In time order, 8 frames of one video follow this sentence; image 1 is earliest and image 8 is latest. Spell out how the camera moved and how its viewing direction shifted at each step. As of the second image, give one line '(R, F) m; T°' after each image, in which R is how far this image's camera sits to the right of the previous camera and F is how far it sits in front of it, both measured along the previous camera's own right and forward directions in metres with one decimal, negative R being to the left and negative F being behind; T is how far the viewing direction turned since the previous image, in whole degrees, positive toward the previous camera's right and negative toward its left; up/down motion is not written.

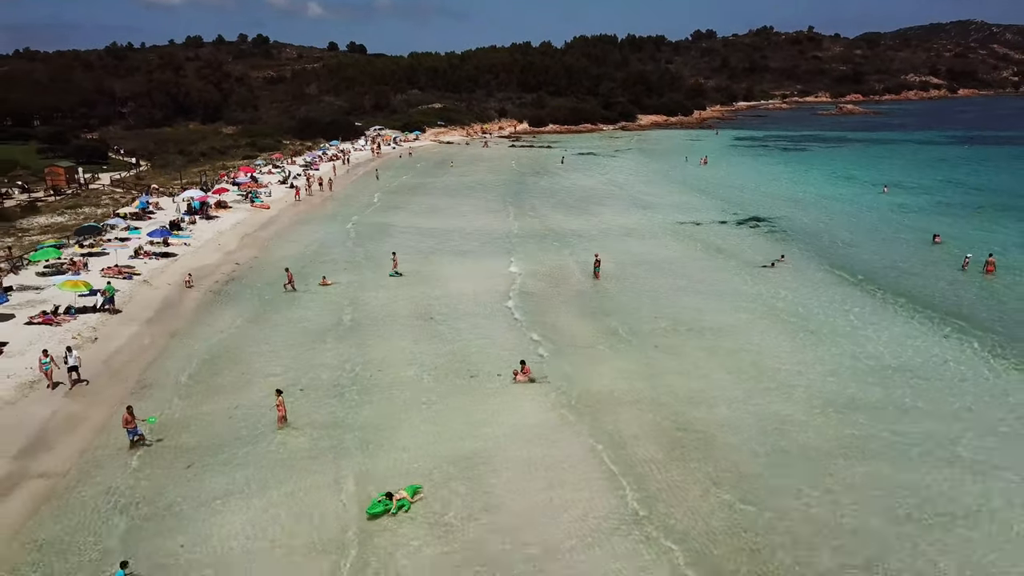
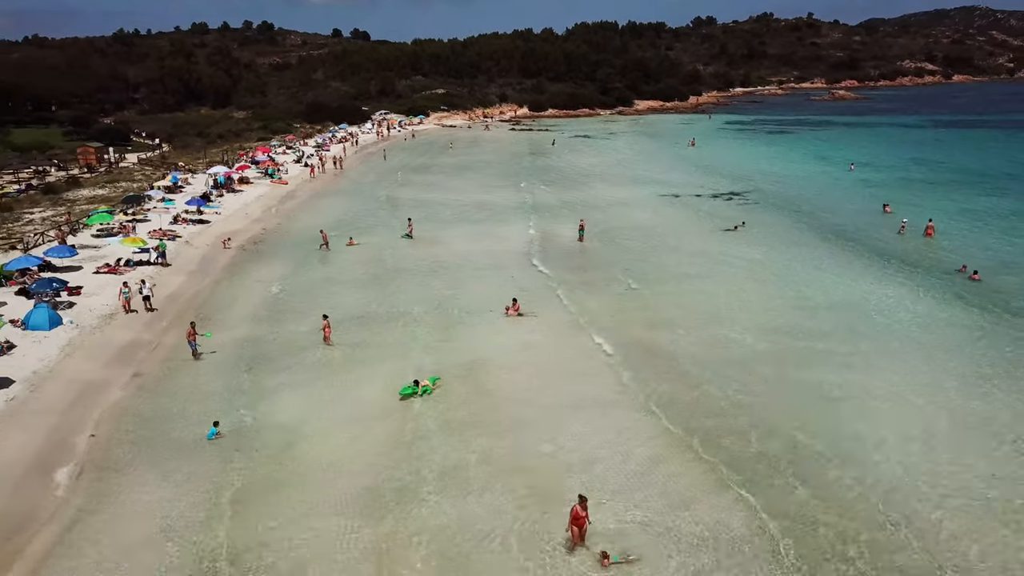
(+0.2, -3.7) m; 0°
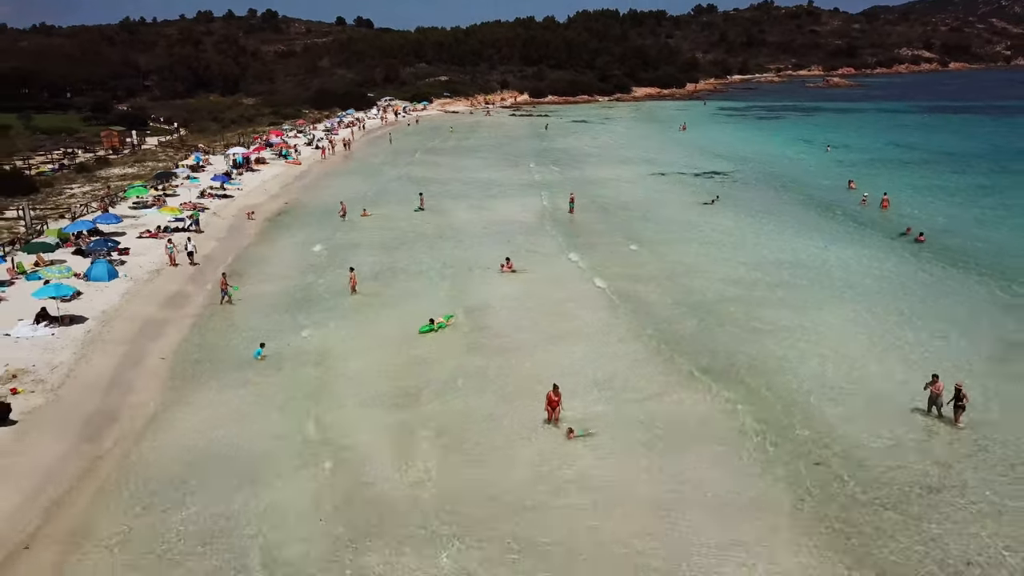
(+0.2, -3.1) m; 0°
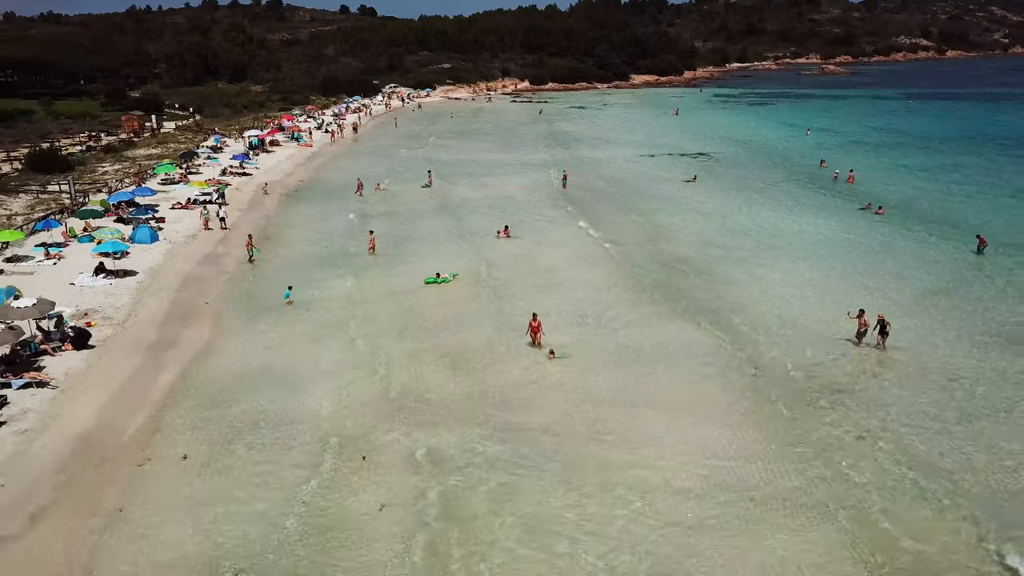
(+0.2, -3.0) m; 0°
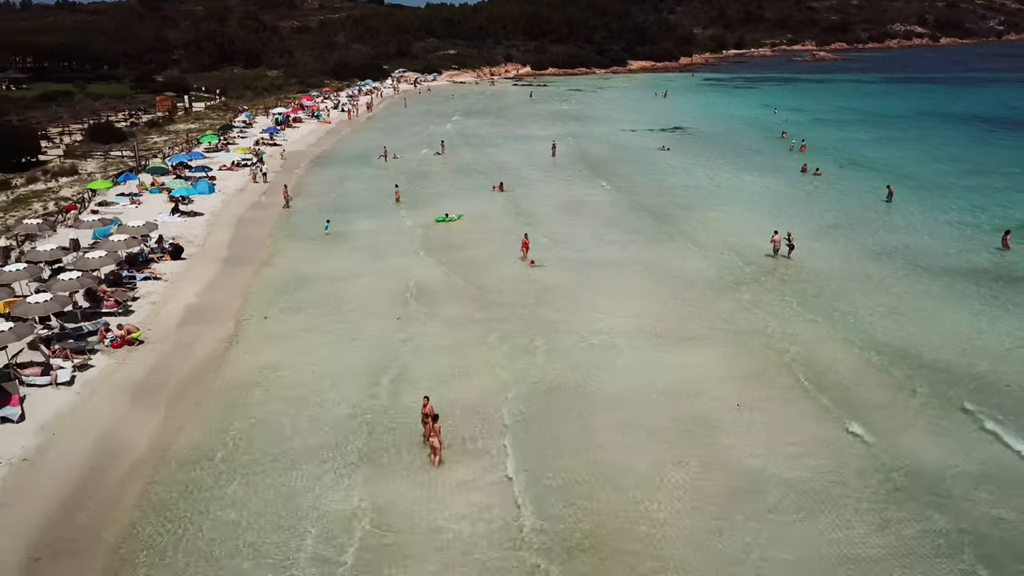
(+0.4, -5.5) m; 0°
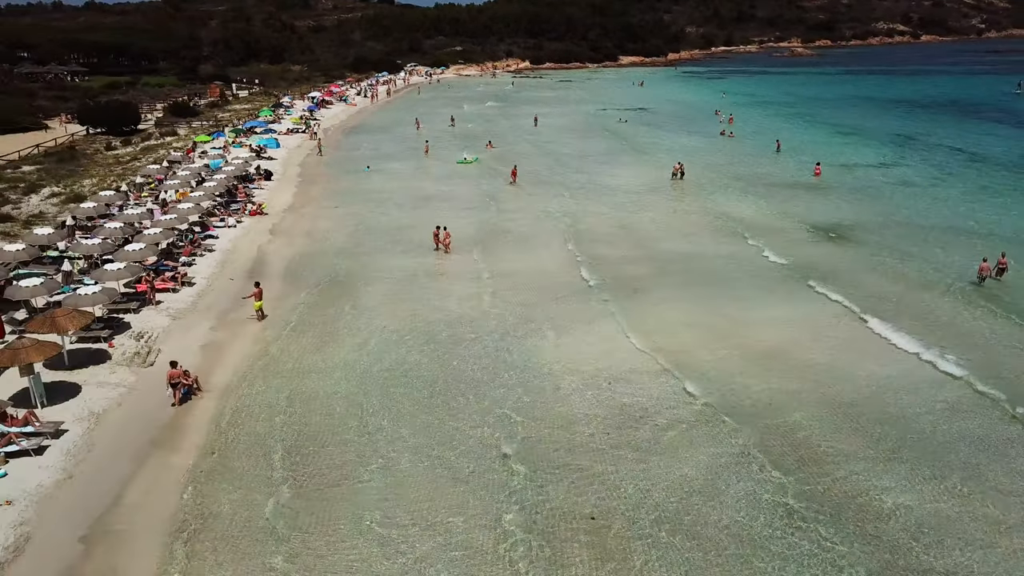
(+1.1, -11.1) m; -1°
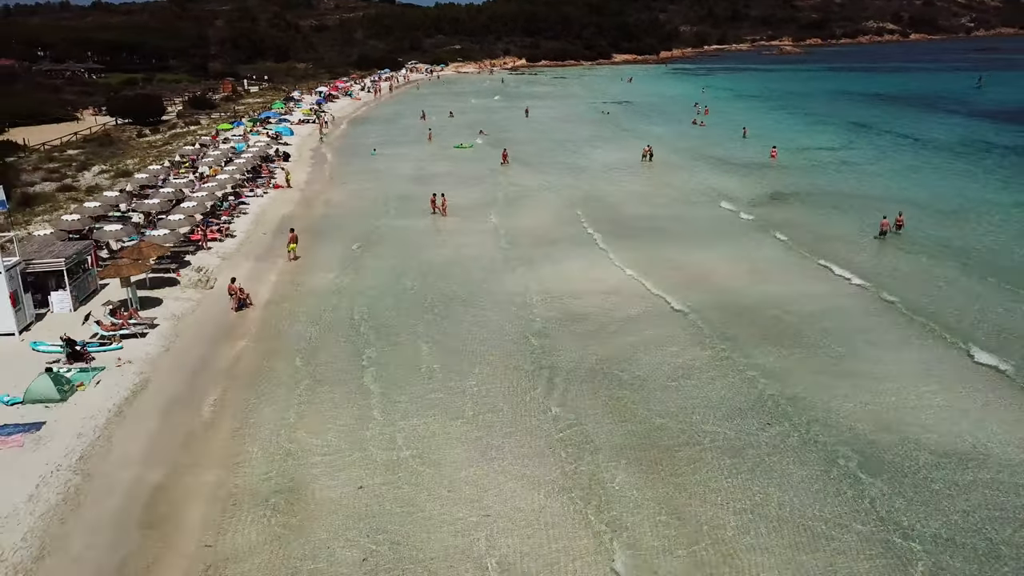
(+0.6, -4.5) m; 0°
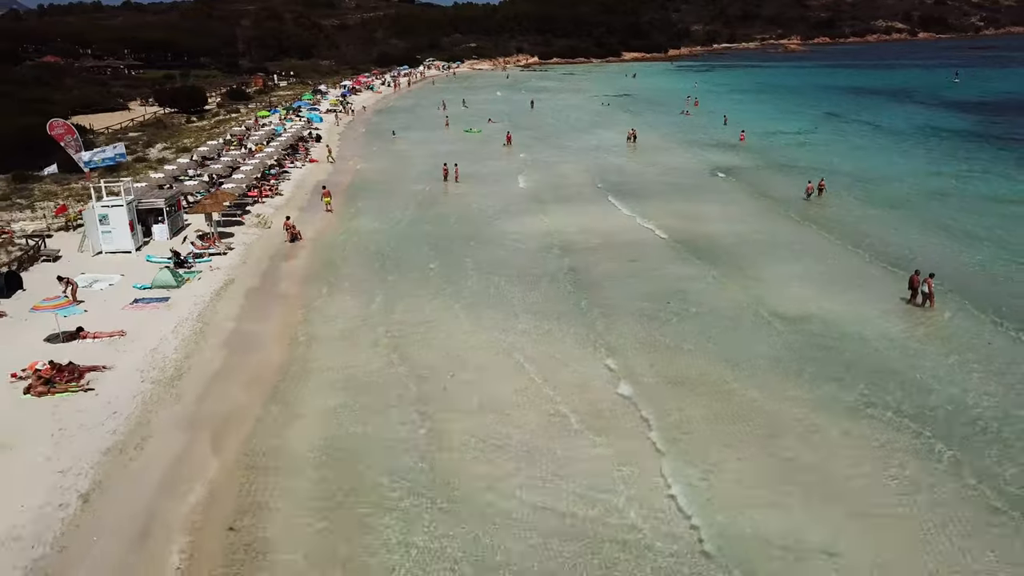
(+0.9, -5.7) m; -1°
